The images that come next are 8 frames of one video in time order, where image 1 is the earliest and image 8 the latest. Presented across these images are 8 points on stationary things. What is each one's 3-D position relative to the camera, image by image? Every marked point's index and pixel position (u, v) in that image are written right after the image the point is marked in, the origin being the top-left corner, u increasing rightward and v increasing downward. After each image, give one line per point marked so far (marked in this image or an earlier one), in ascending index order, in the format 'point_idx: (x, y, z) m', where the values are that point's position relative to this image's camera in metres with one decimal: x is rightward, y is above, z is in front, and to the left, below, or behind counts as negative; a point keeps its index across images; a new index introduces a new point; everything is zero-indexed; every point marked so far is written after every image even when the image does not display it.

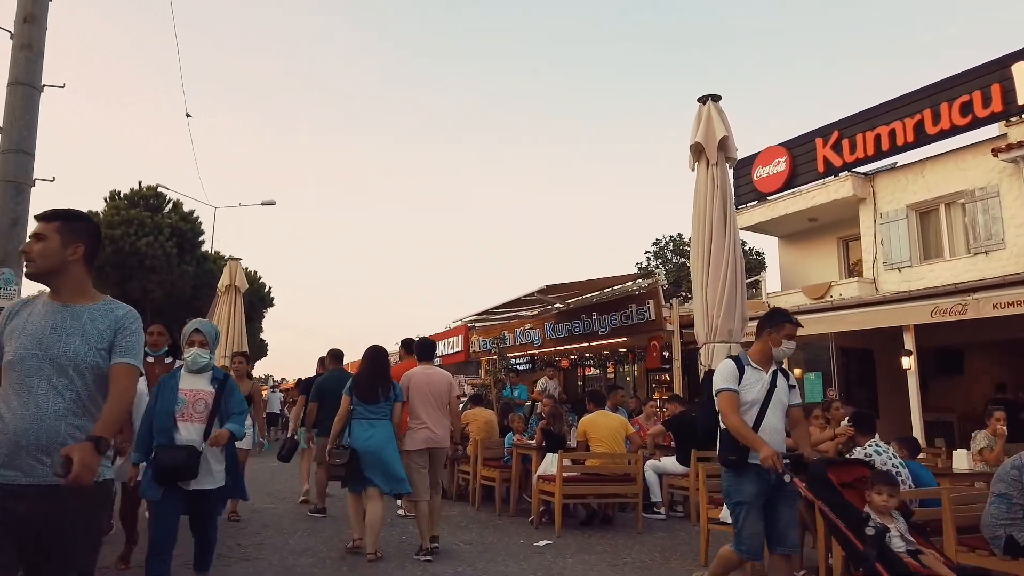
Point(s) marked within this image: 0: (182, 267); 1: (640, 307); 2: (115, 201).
0: (-8.3, +0.5, +19.1) m
1: (+2.4, -0.4, +14.5) m
2: (-9.9, +2.2, +18.8) m
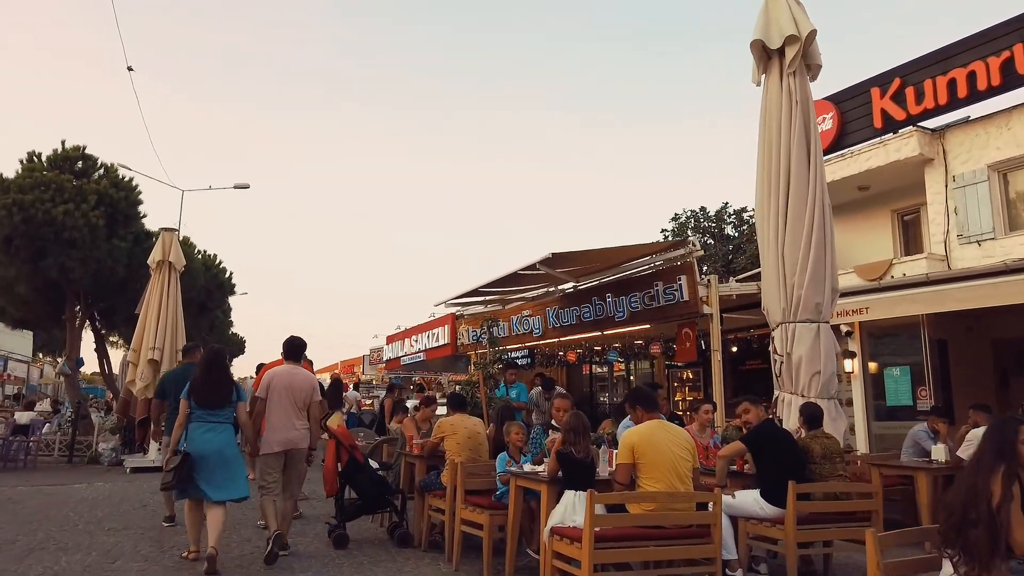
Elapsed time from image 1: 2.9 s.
0: (-8.4, +1.0, +16.0) m
1: (+2.4, 0.0, +11.5) m
2: (-10.0, +2.6, +15.7) m
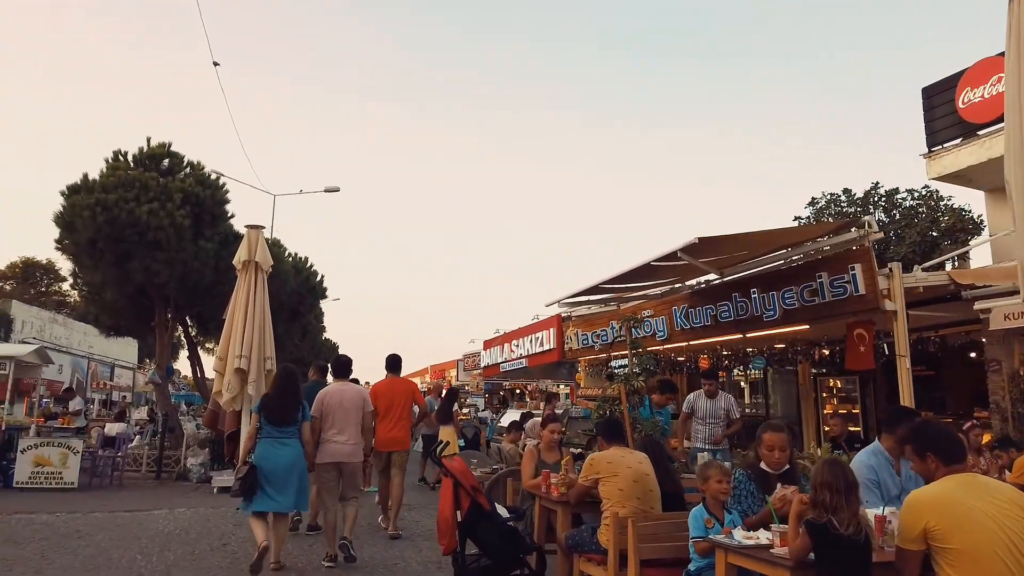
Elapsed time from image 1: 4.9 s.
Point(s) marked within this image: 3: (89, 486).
0: (-6.2, +0.9, +15.1) m
1: (+4.0, +0.1, +9.4) m
2: (-7.8, +2.5, +15.0) m
3: (-6.8, -3.2, +12.3) m
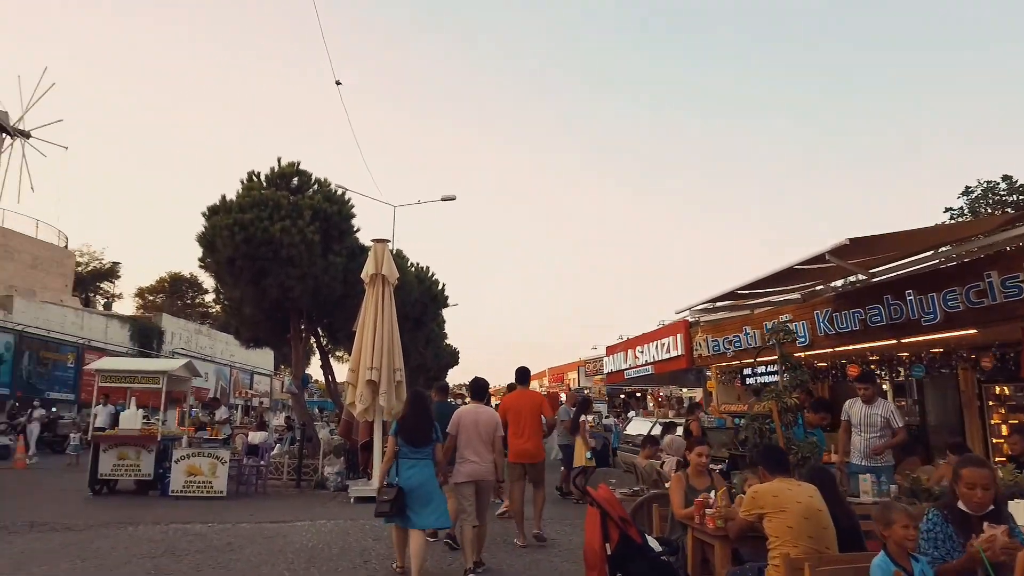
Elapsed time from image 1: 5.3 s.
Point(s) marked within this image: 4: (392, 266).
0: (-3.8, +0.6, +15.6) m
1: (+5.5, +0.1, +8.4) m
2: (-5.4, +2.2, +15.7) m
3: (-4.7, -3.5, +12.9) m
4: (-2.1, +0.4, +13.1) m
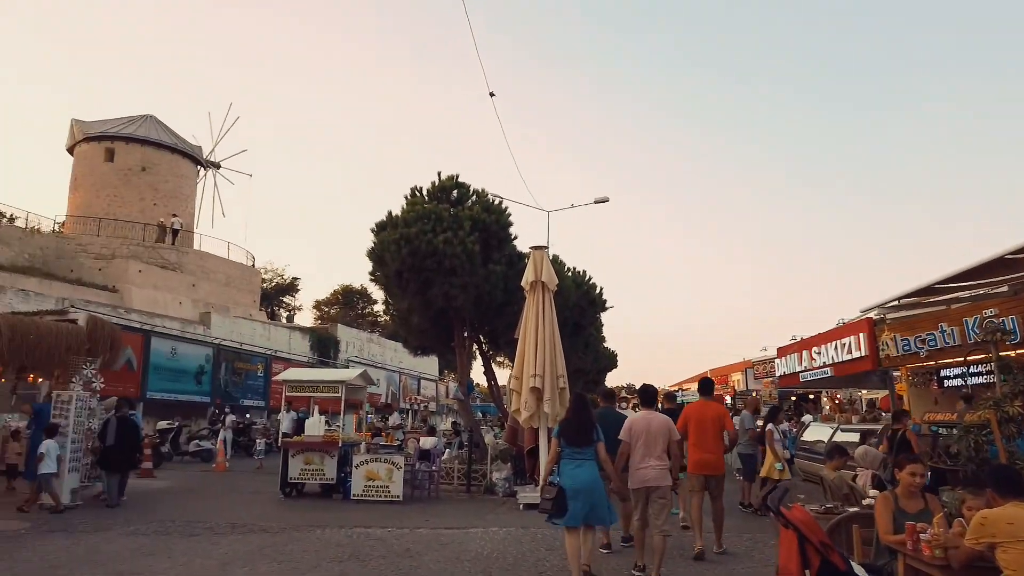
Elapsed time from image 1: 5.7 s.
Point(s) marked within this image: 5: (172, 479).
0: (-0.5, +0.4, +15.8) m
1: (+7.2, +0.3, +7.0) m
2: (-2.1, +2.0, +16.3) m
3: (-1.8, -3.7, +13.4) m
4: (+0.7, +0.3, +13.1) m
5: (-7.0, -3.9, +15.6) m
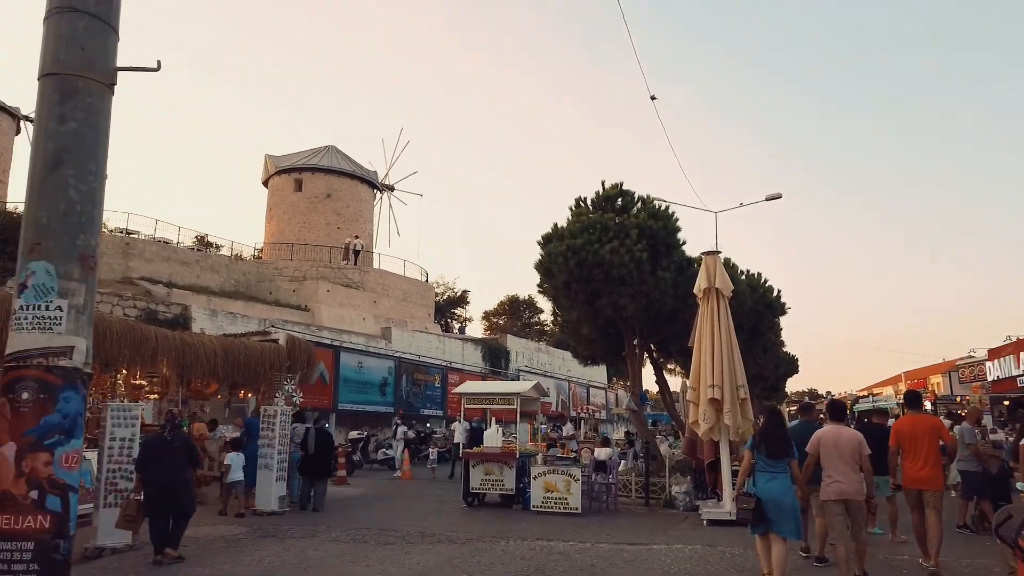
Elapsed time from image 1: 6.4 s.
0: (+3.0, +0.3, +15.5) m
1: (+8.6, +0.5, +5.2) m
2: (+1.5, +1.8, +16.4) m
3: (+1.4, -3.9, +13.3) m
4: (+3.5, +0.2, +12.5) m
5: (-3.2, -4.4, +16.6) m
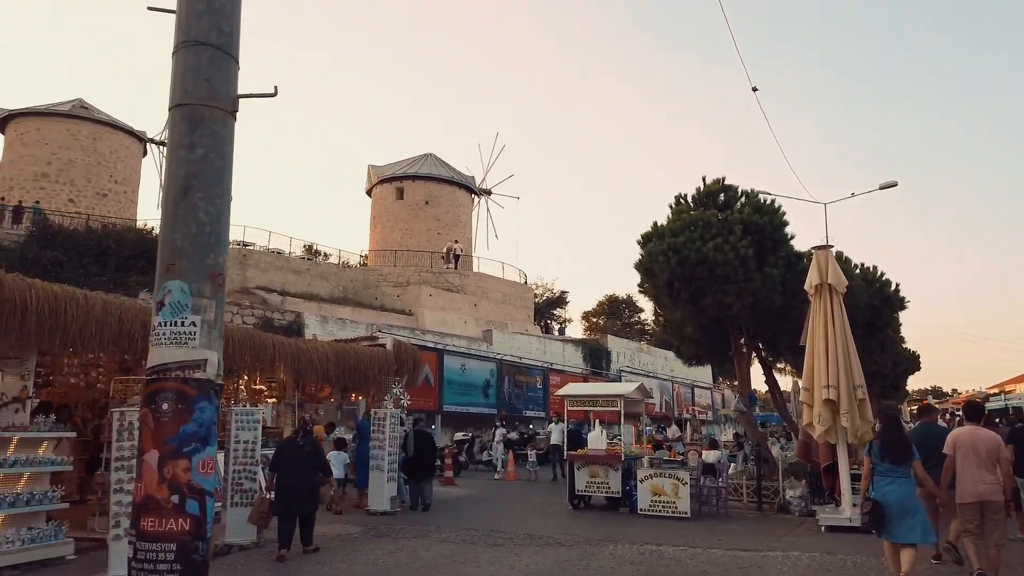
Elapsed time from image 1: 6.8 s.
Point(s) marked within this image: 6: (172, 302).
0: (+5.0, +0.3, +15.0) m
1: (+9.2, +0.7, +4.0) m
2: (+3.5, +1.8, +16.0) m
3: (+3.2, -3.9, +13.0) m
4: (+5.2, +0.2, +12.0) m
5: (-0.9, -4.4, +16.9) m
6: (-1.5, -0.1, +3.3) m
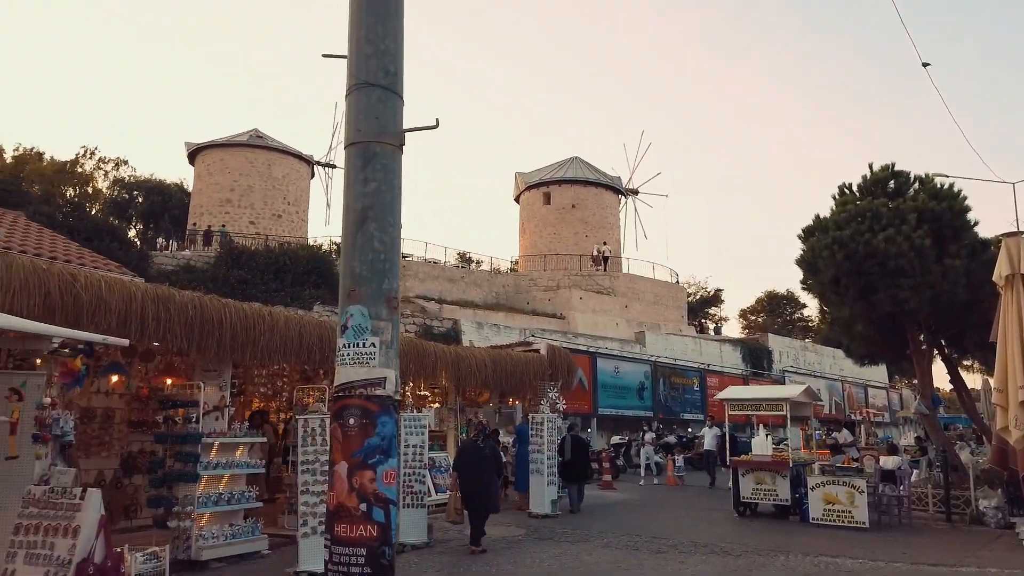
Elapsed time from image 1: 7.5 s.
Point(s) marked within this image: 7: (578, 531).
0: (+7.9, +0.5, +13.8) m
1: (+9.8, +1.0, +2.2) m
2: (+6.6, +1.9, +15.1) m
3: (+5.9, -3.8, +12.2) m
4: (+7.4, +0.4, +10.8) m
5: (+2.6, -4.5, +16.8) m
6: (-0.7, -0.2, +3.5) m
7: (+0.9, -3.5, +10.8) m
